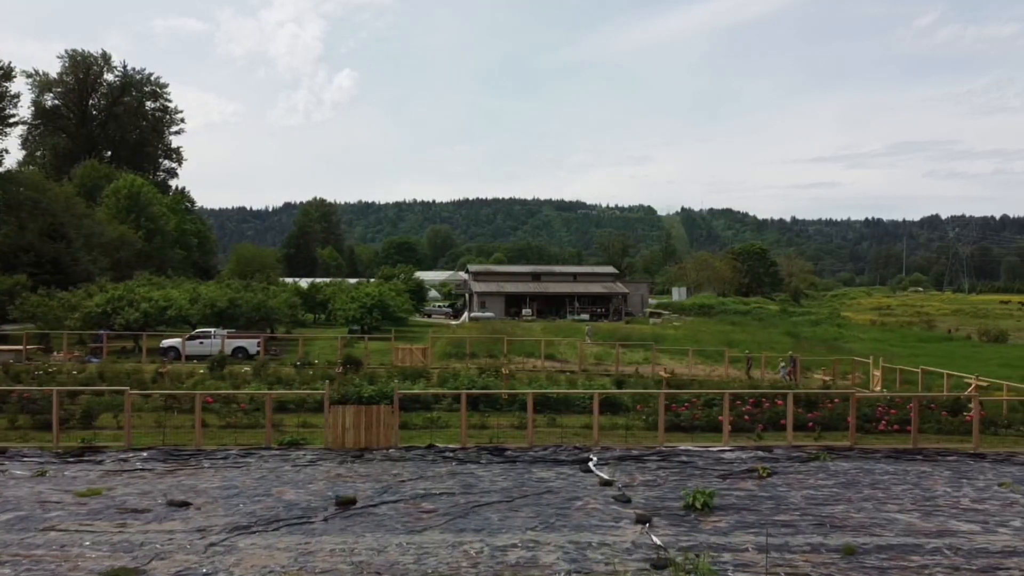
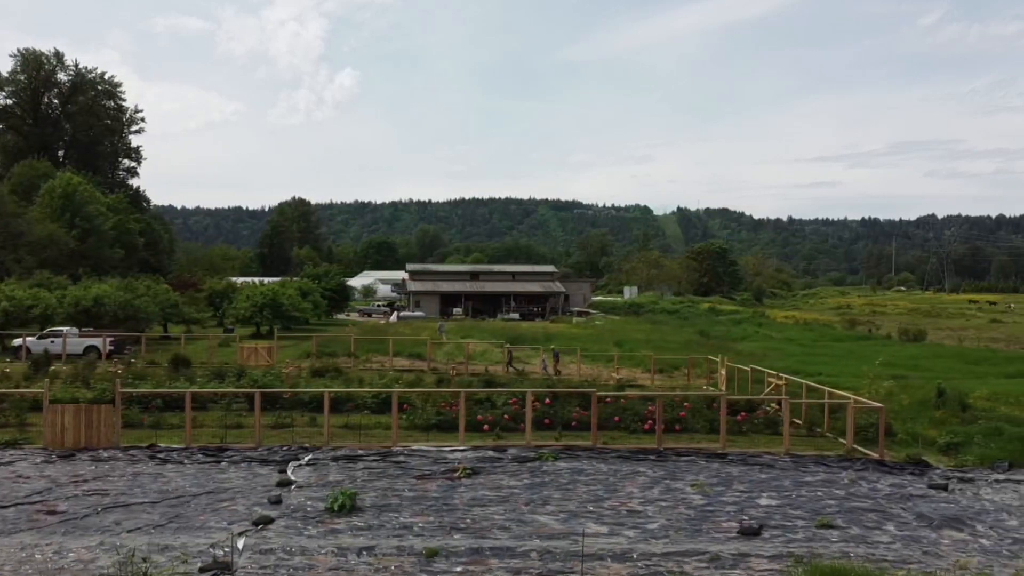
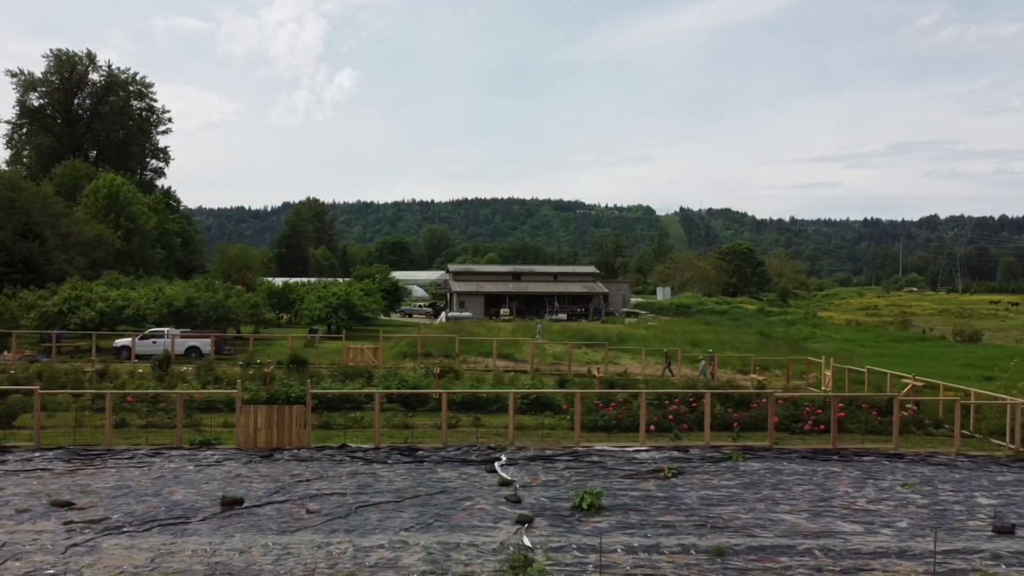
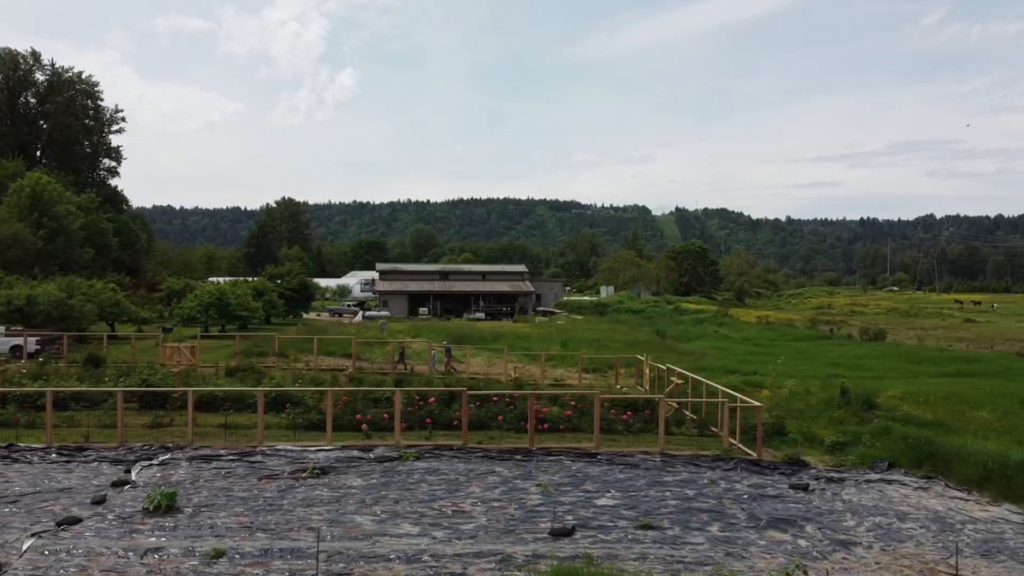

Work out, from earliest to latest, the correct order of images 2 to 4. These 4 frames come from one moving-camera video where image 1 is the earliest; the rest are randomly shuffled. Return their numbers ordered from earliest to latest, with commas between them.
3, 2, 4
